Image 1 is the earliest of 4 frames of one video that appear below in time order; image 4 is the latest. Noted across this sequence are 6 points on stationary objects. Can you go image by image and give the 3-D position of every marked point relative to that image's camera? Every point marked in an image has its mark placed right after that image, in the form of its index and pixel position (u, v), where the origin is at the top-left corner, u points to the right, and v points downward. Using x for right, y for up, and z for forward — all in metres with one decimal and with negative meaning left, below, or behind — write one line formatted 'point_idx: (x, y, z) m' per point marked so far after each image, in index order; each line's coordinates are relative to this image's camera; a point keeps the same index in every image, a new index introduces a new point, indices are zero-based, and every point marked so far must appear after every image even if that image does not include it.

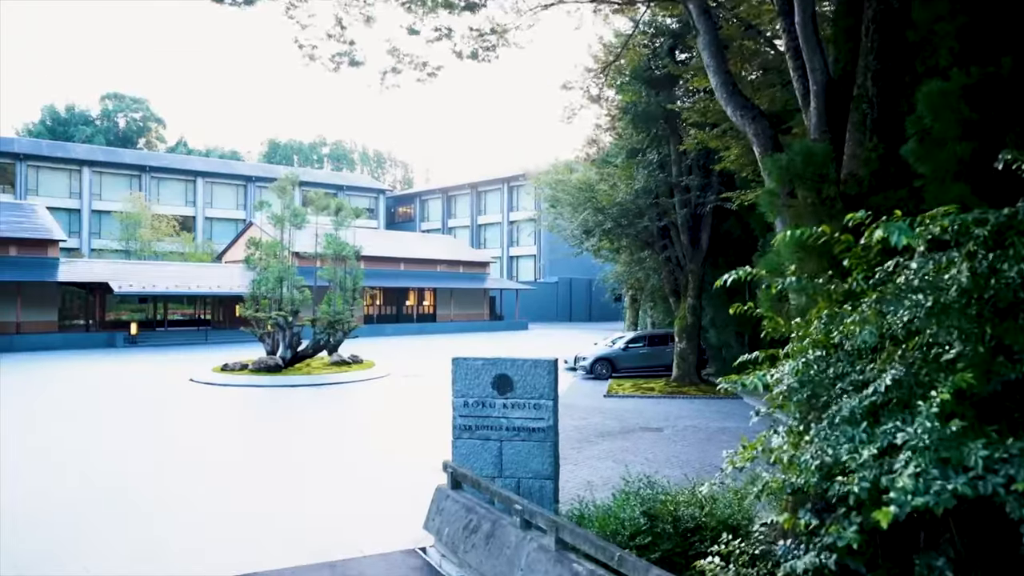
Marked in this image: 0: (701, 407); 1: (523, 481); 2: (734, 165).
0: (+4.1, -2.6, +16.0) m
1: (+0.1, -1.9, +7.1) m
2: (+3.9, +2.2, +12.8) m
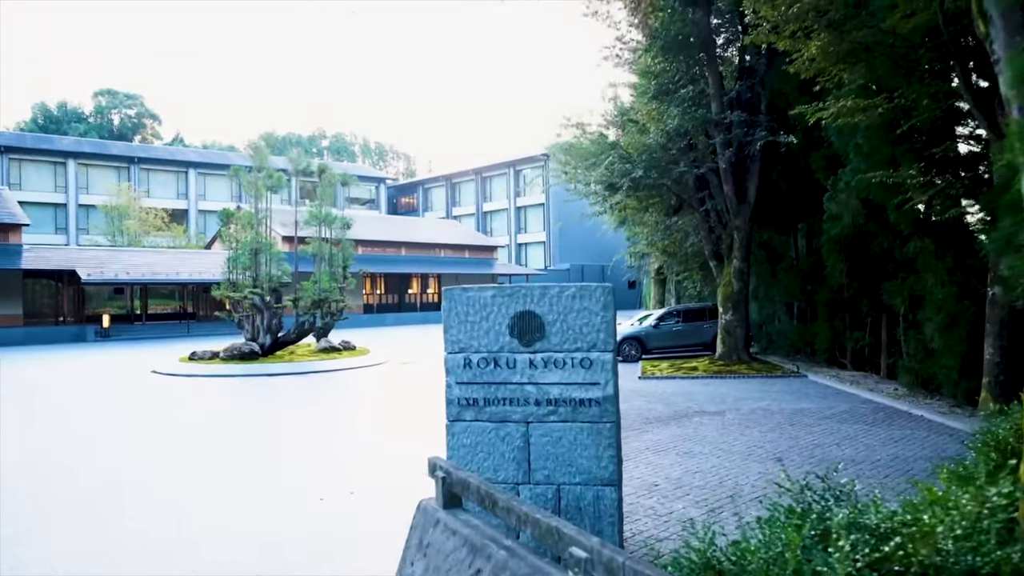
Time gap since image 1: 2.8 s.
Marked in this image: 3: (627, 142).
0: (+4.4, -1.8, +13.1) m
1: (+0.3, -1.2, +4.3) m
2: (+4.1, +3.0, +10.0) m
3: (+2.4, +3.1, +15.6) m
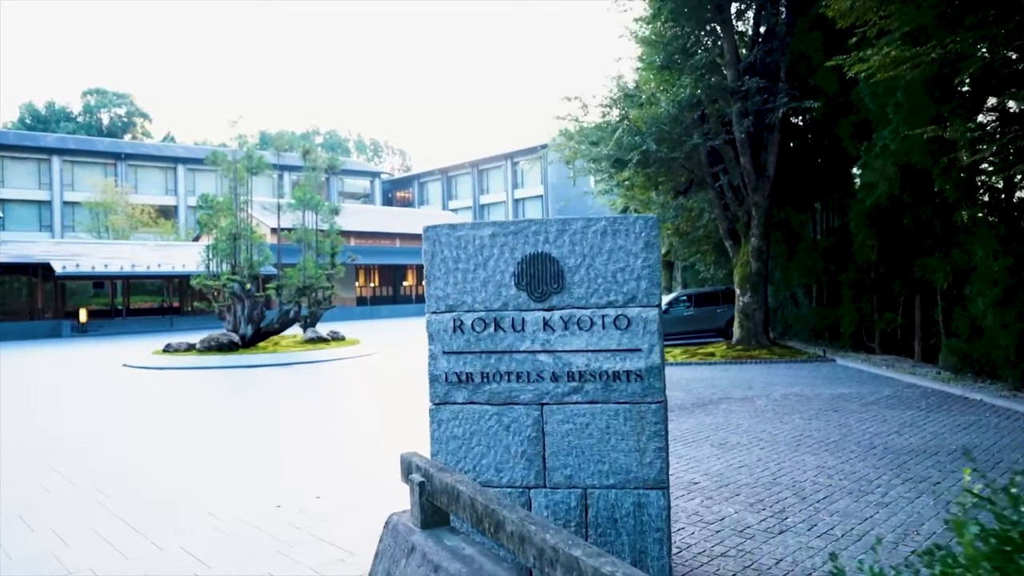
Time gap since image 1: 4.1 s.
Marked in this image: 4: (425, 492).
0: (+4.5, -1.4, +12.0) m
1: (+0.3, -0.9, +3.2) m
2: (+4.0, +3.4, +8.8) m
3: (+2.4, +3.5, +14.5) m
4: (-0.3, -0.7, +2.5) m
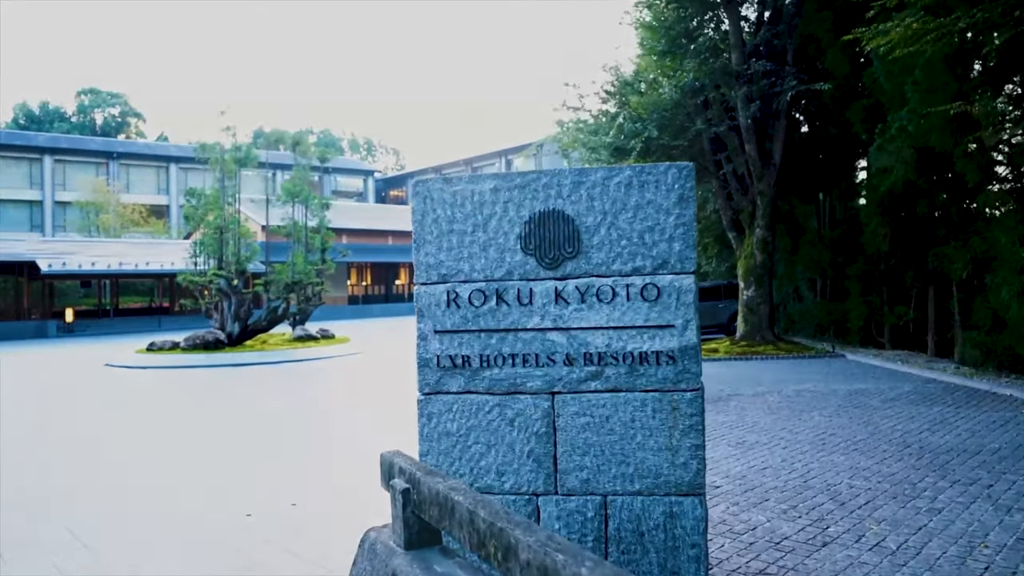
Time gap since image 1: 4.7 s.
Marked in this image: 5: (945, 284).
0: (+4.4, -1.3, +11.5) m
1: (+0.4, -0.8, +2.6) m
2: (+4.0, +3.5, +8.3) m
3: (+2.3, +3.6, +14.0) m
4: (-0.3, -0.6, +2.0) m
5: (+7.0, +0.1, +11.7) m
